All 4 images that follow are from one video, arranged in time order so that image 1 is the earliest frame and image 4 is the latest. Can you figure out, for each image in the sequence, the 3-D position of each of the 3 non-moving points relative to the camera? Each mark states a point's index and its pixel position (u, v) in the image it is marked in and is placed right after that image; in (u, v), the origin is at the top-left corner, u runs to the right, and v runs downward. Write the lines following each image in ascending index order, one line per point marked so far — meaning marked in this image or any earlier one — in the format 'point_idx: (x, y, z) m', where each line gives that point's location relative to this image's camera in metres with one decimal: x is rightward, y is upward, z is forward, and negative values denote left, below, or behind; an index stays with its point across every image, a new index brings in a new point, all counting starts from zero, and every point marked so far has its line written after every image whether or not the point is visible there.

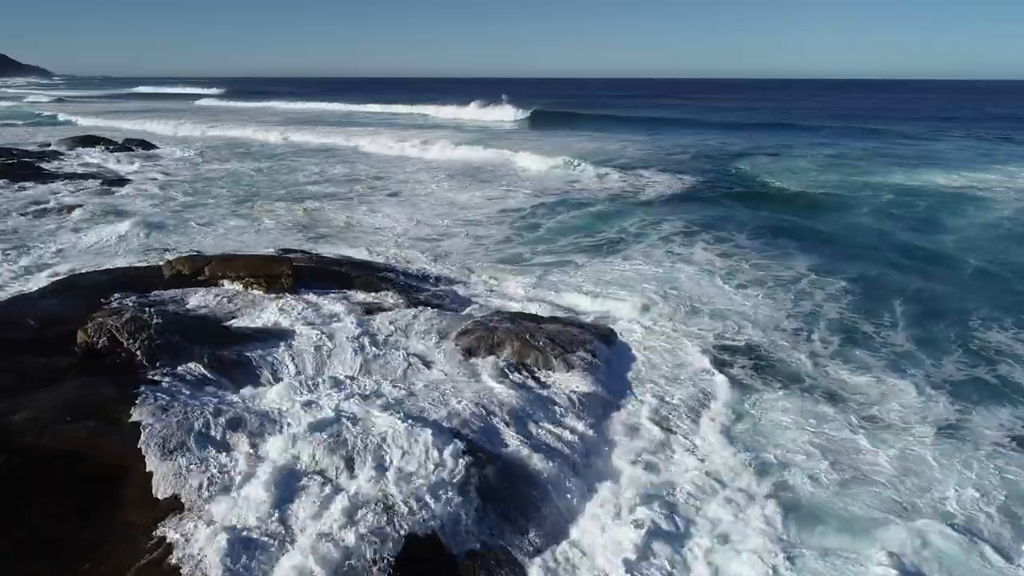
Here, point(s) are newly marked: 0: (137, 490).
0: (-2.5, -1.4, +5.5) m
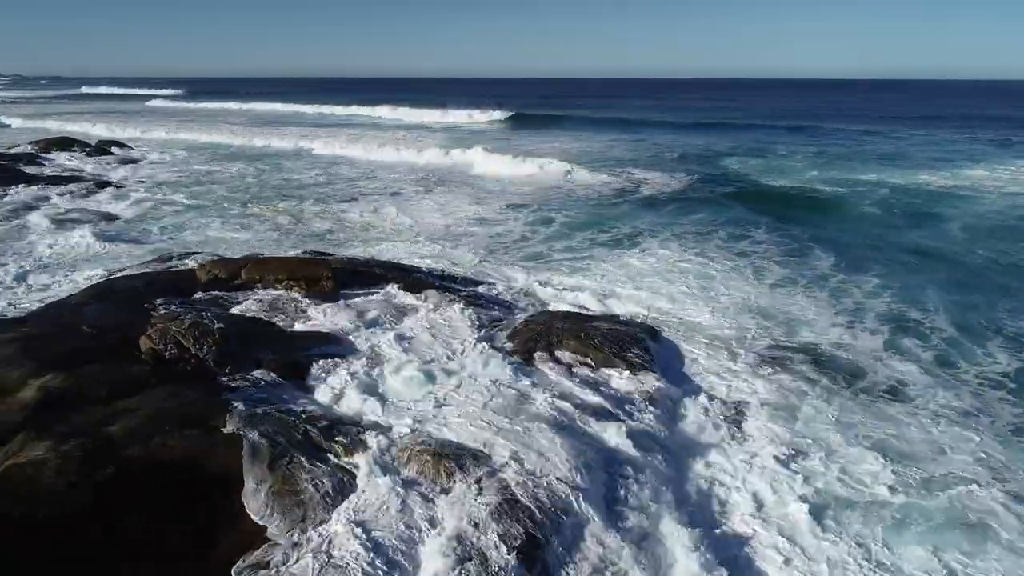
0: (-1.7, -1.4, +5.3) m
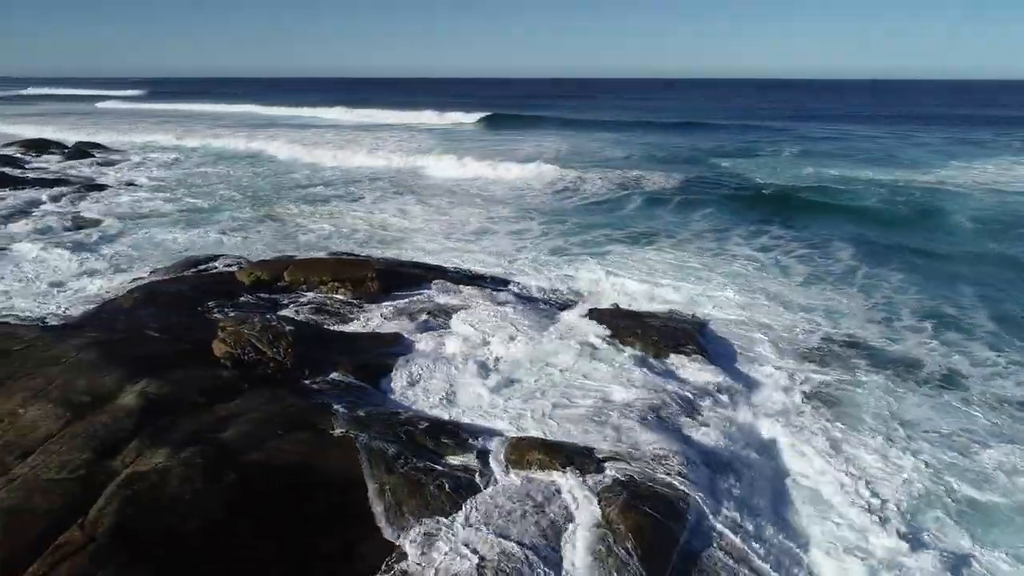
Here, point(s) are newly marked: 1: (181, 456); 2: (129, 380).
0: (-0.9, -1.4, +5.2) m
1: (-2.1, -1.1, +5.2) m
2: (-2.9, -0.7, +6.0) m
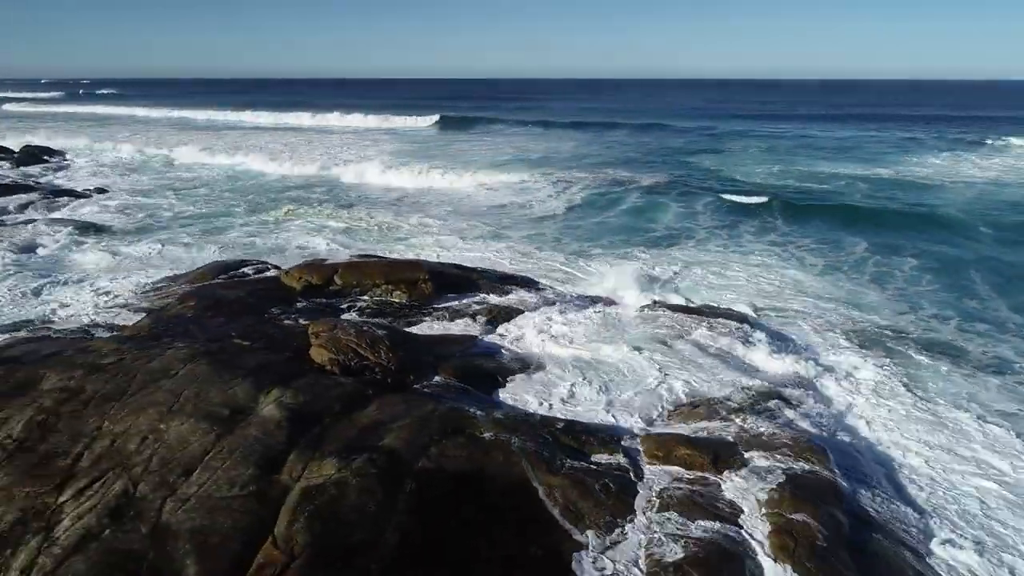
0: (+0.3, -1.4, +5.1) m
1: (-1.0, -1.1, +5.0) m
2: (-1.8, -0.7, +5.7) m
